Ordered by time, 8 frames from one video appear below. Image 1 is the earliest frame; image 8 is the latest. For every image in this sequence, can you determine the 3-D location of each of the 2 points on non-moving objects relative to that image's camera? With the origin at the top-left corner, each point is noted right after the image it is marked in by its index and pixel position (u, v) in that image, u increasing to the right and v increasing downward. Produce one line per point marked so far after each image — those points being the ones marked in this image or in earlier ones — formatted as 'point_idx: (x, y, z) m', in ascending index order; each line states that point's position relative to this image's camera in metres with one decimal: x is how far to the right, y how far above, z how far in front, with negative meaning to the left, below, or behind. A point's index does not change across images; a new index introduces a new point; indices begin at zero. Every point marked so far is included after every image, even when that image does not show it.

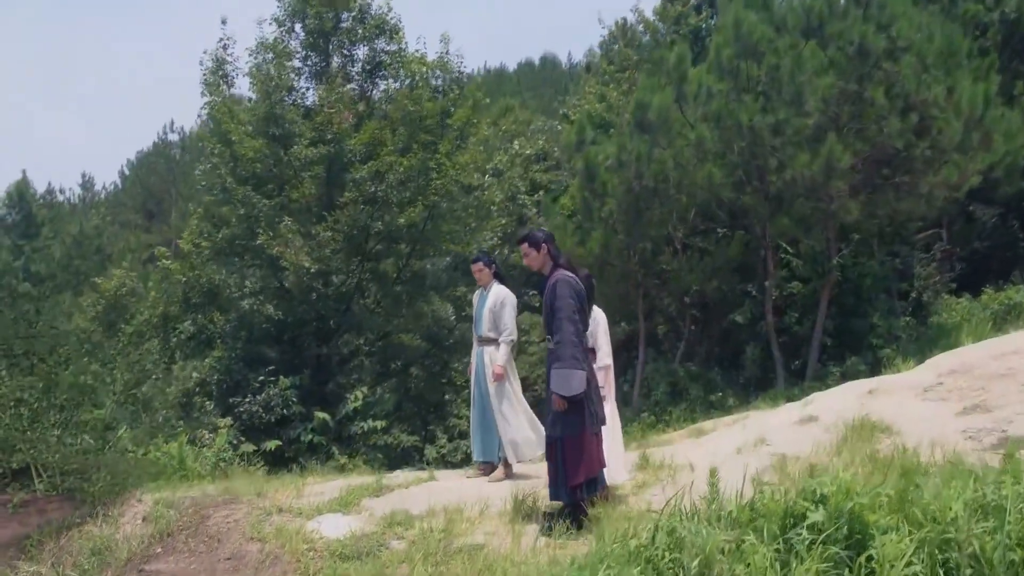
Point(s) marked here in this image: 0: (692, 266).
0: (+1.6, +0.2, +11.6) m
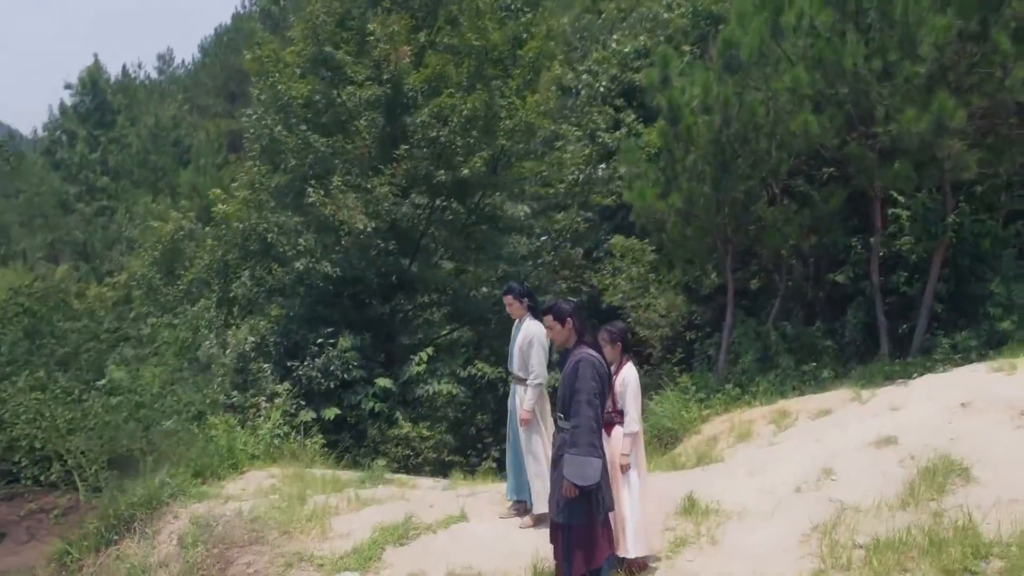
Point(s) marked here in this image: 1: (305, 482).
0: (+2.3, +0.6, +10.7) m
1: (-1.6, -1.7, +9.5) m
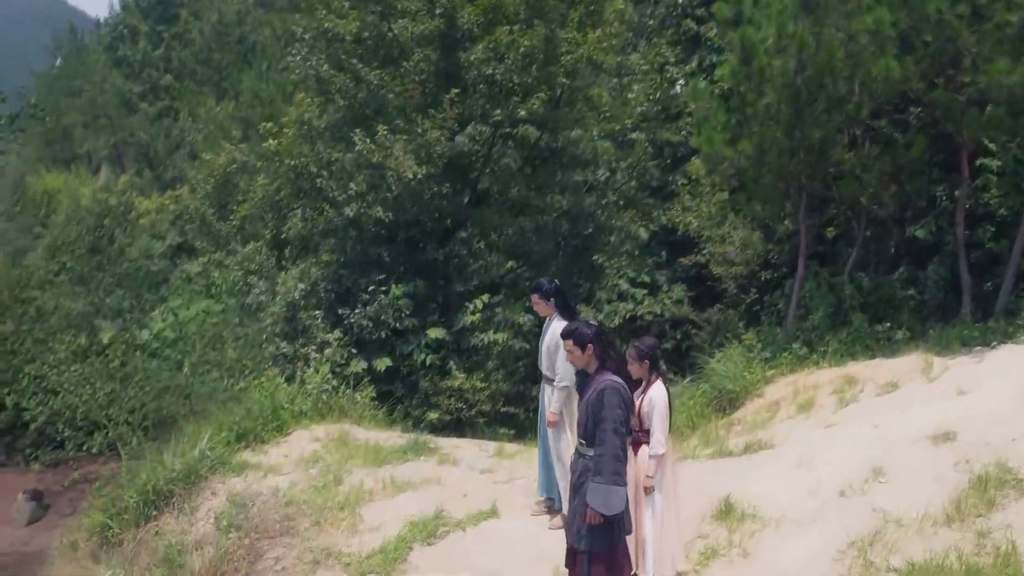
0: (+2.7, +1.0, +10.1) m
1: (-1.3, -1.4, +9.5) m
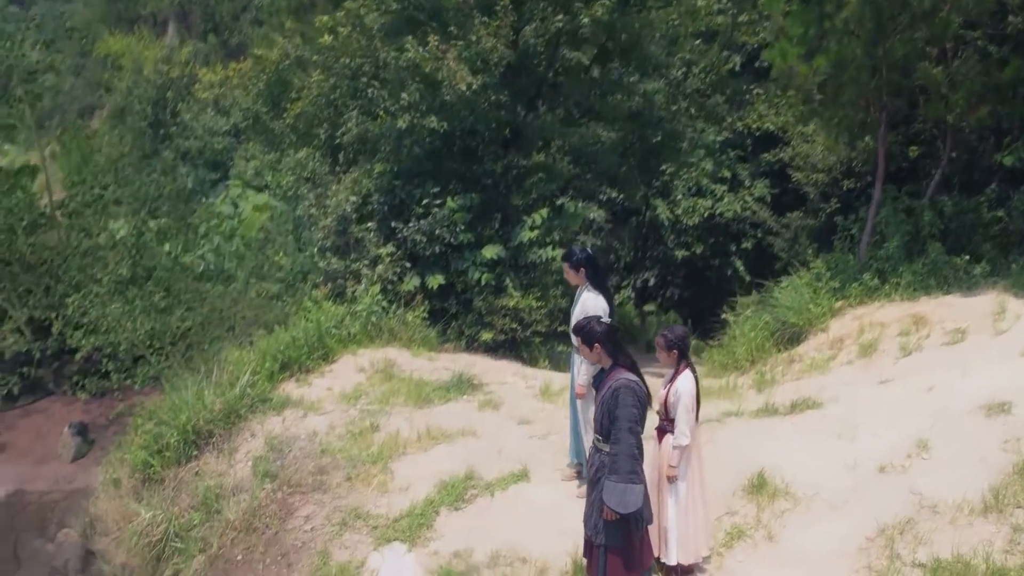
0: (+3.1, +1.5, +9.3) m
1: (-0.9, -0.8, +9.4) m
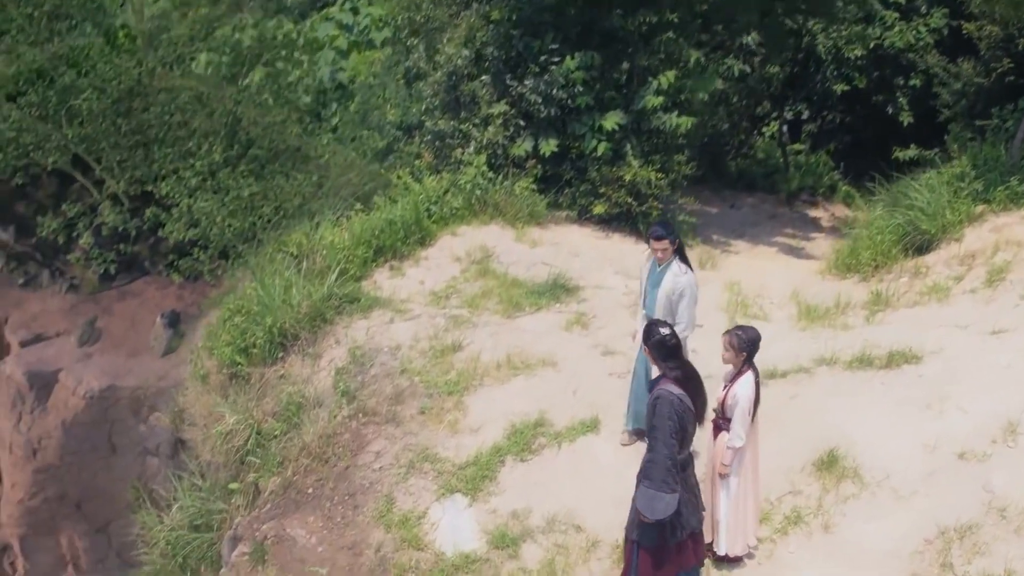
0: (+3.9, +2.0, +8.0) m
1: (-0.2, 0.0, +9.2) m
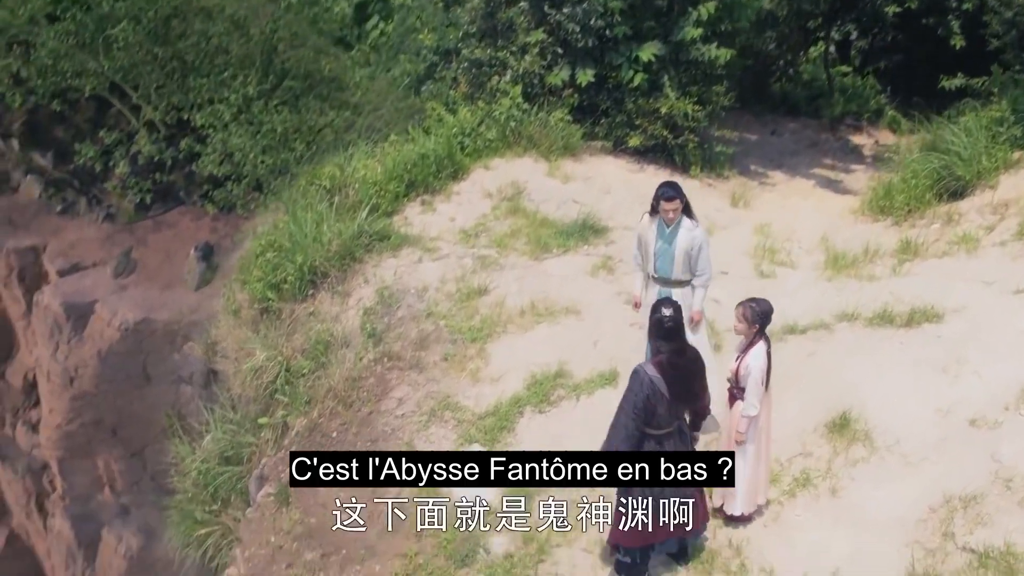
0: (+4.1, +2.2, +7.8) m
1: (0.0, +0.5, +9.3) m
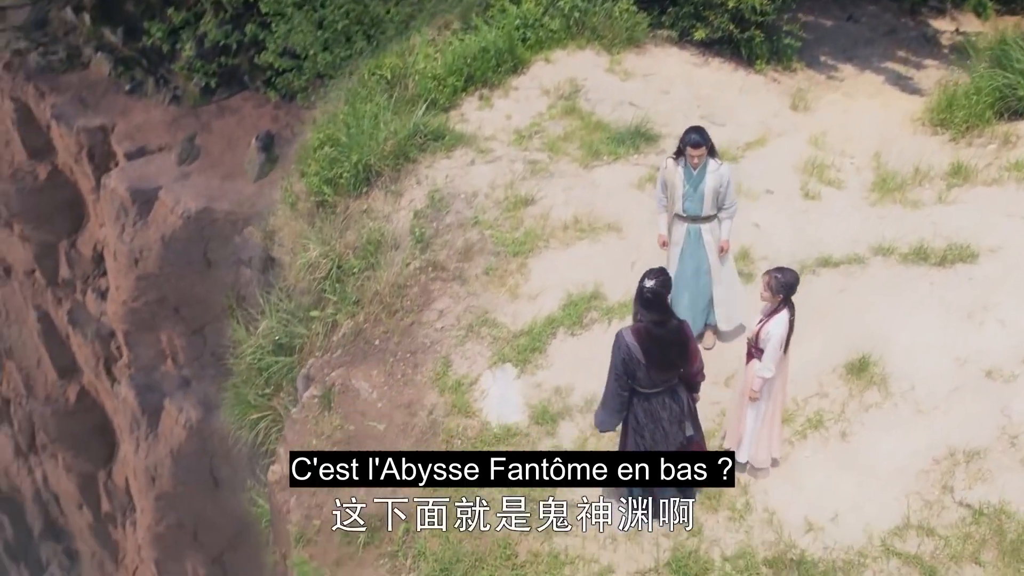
0: (+4.5, +2.5, +7.5) m
1: (+0.4, +1.2, +9.4) m
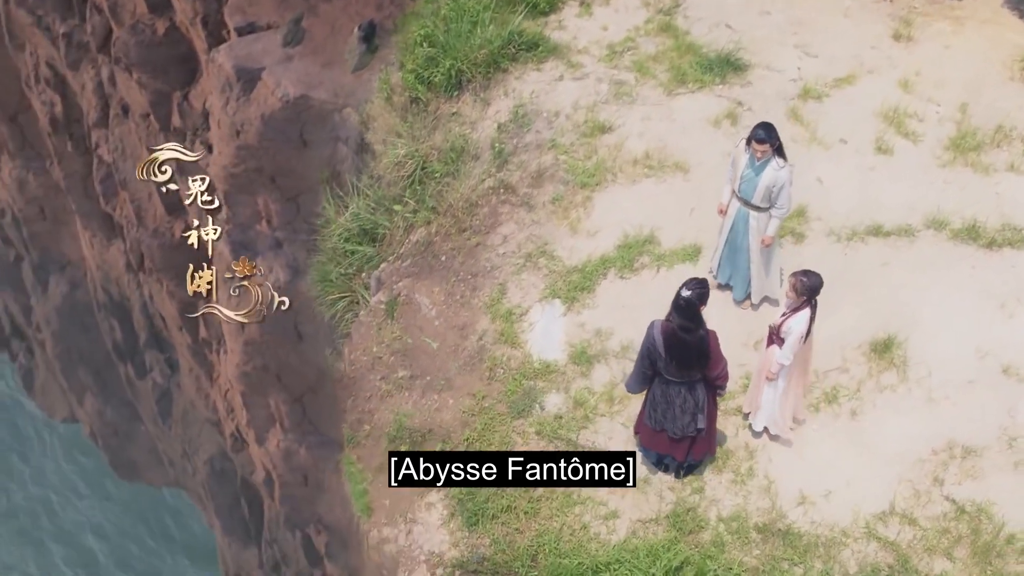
0: (+5.1, +2.3, +7.2) m
1: (+1.1, +1.8, +9.6) m
